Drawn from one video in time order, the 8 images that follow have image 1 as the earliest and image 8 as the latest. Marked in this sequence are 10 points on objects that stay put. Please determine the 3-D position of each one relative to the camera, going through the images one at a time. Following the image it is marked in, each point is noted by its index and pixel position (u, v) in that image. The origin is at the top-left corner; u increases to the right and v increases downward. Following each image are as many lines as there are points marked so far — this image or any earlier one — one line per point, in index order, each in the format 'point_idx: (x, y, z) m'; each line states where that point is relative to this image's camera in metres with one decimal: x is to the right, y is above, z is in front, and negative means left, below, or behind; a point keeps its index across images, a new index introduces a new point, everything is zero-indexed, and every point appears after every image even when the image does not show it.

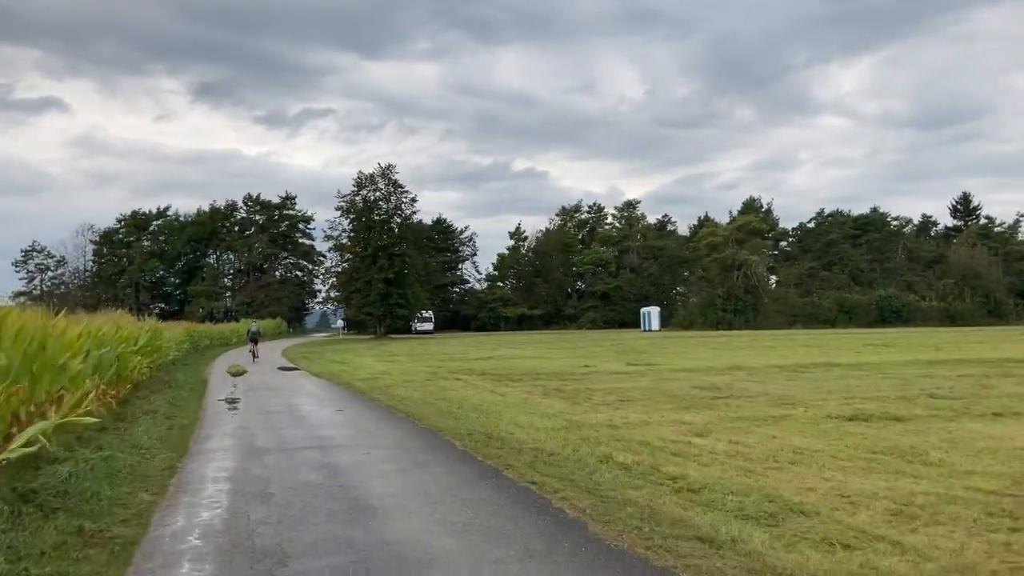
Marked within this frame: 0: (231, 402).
0: (-4.7, -1.9, +15.1) m
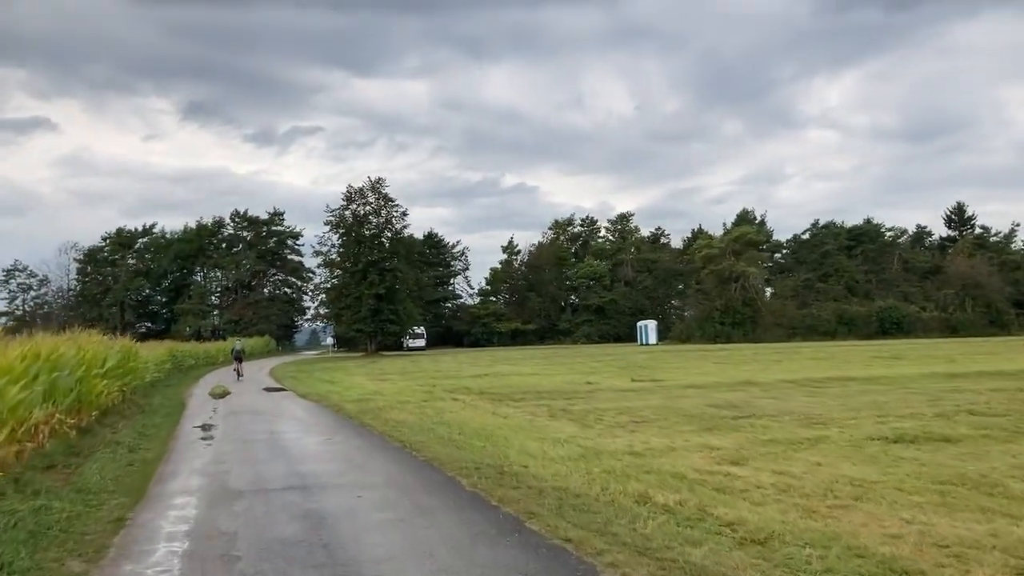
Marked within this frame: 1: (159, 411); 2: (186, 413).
0: (-4.6, -2.1, +13.7) m
1: (-6.9, -2.4, +17.6) m
2: (-6.3, -2.4, +17.7) m
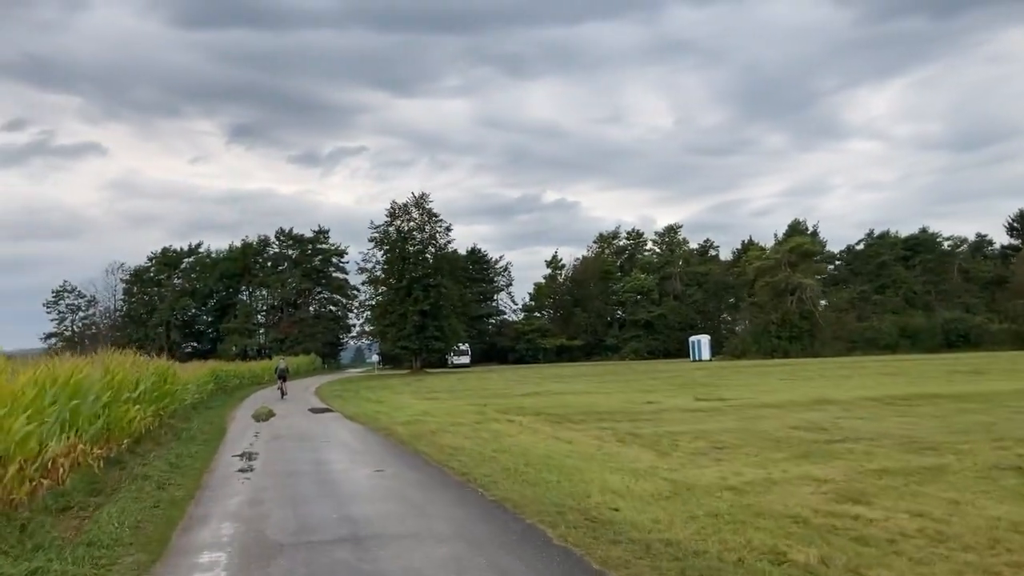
0: (-3.6, -2.3, +12.4) m
1: (-5.7, -2.7, +16.5) m
2: (-5.2, -2.7, +16.5) m
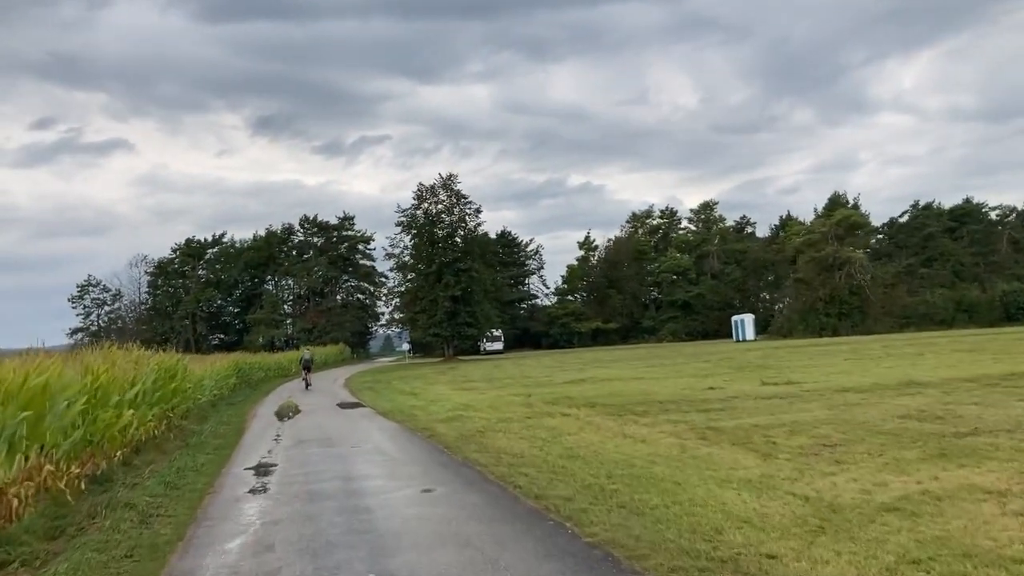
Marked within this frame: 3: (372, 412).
0: (-2.8, -2.1, +10.2) m
1: (-4.8, -2.4, +14.3) m
2: (-4.3, -2.4, +14.3) m
3: (-3.0, -2.7, +19.8) m
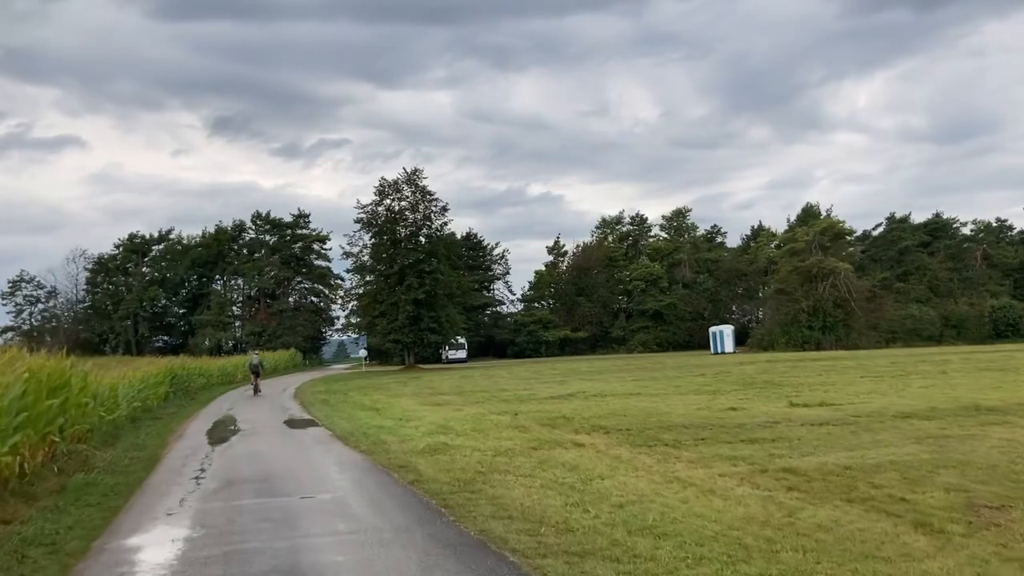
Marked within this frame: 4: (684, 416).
0: (-2.5, -1.8, +6.3) m
1: (-4.7, -2.2, +10.3) m
2: (-4.1, -2.2, +10.4) m
3: (-3.2, -2.5, +15.9) m
4: (+3.6, -2.7, +19.1) m
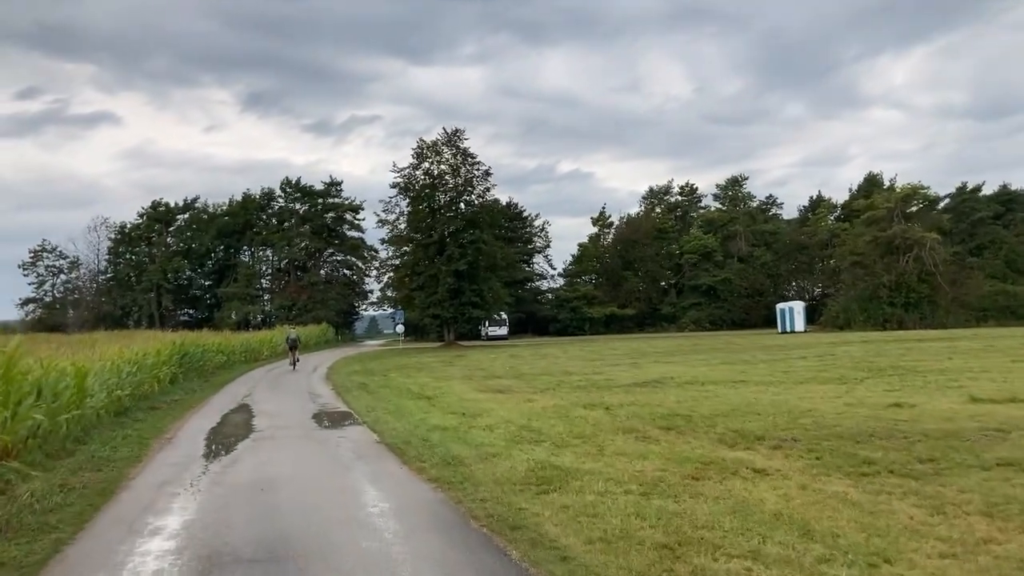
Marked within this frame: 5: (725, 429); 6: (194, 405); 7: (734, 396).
0: (-1.3, -1.4, +1.7) m
1: (-3.4, -1.7, +5.8) m
2: (-2.8, -1.7, +5.8) m
3: (-1.7, -1.9, +11.3) m
4: (+5.2, -2.0, +14.4) m
5: (+3.0, -1.9, +13.0) m
6: (-6.4, -2.3, +18.5) m
7: (+4.4, -2.1, +18.0) m
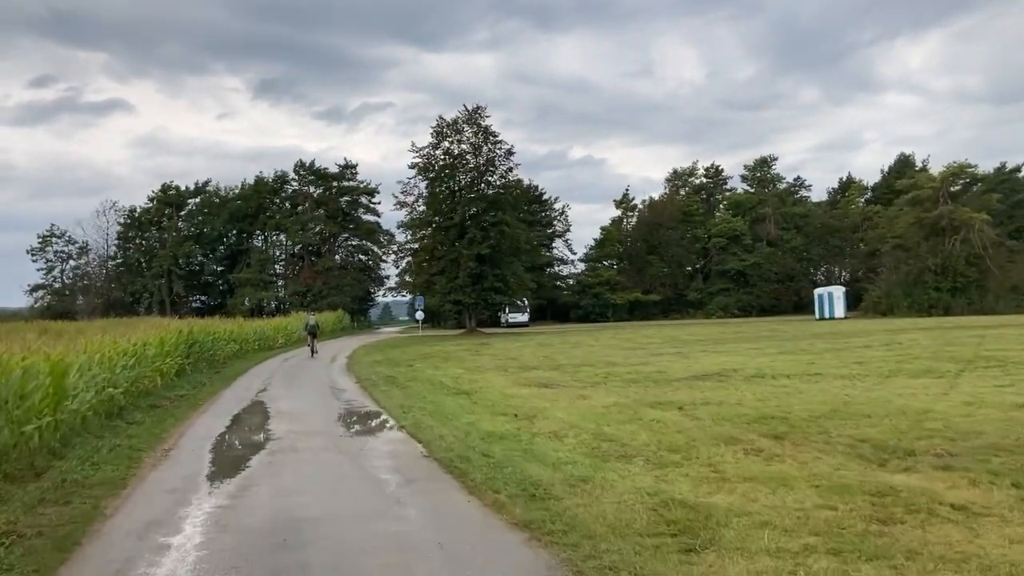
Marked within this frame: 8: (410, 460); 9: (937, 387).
0: (-0.6, -1.3, -0.6) m
1: (-2.6, -1.5, +3.5) m
2: (-2.1, -1.6, +3.5) m
3: (-0.9, -1.7, +9.0) m
4: (+6.0, -1.7, +12.0) m
5: (+3.9, -1.7, +10.7) m
6: (-5.5, -2.0, +16.3) m
7: (+5.3, -1.8, +15.6) m
8: (-1.0, -1.7, +9.0) m
9: (+7.4, -1.7, +15.9) m
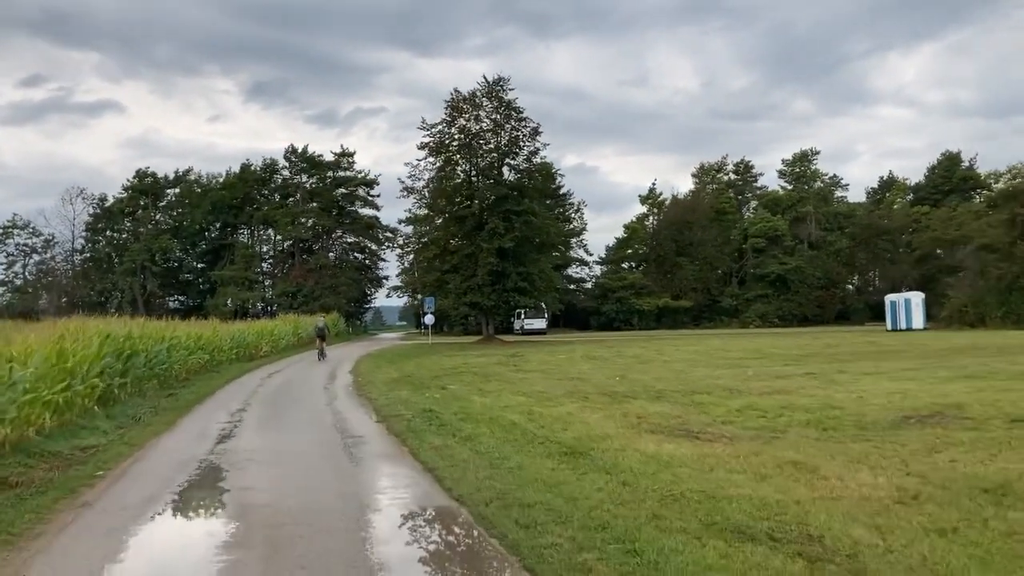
0: (+1.1, -1.0, -7.8) m
1: (-0.9, -1.2, -3.7) m
2: (-0.4, -1.2, -3.7) m
3: (+0.7, -1.4, +1.8) m
4: (+7.6, -1.5, +4.8) m
5: (+5.5, -1.5, +3.5) m
6: (-3.9, -1.7, +9.0) m
7: (+6.9, -1.6, +8.5) m
8: (+0.6, -1.4, +1.8) m
9: (+8.9, -1.6, +8.8) m
